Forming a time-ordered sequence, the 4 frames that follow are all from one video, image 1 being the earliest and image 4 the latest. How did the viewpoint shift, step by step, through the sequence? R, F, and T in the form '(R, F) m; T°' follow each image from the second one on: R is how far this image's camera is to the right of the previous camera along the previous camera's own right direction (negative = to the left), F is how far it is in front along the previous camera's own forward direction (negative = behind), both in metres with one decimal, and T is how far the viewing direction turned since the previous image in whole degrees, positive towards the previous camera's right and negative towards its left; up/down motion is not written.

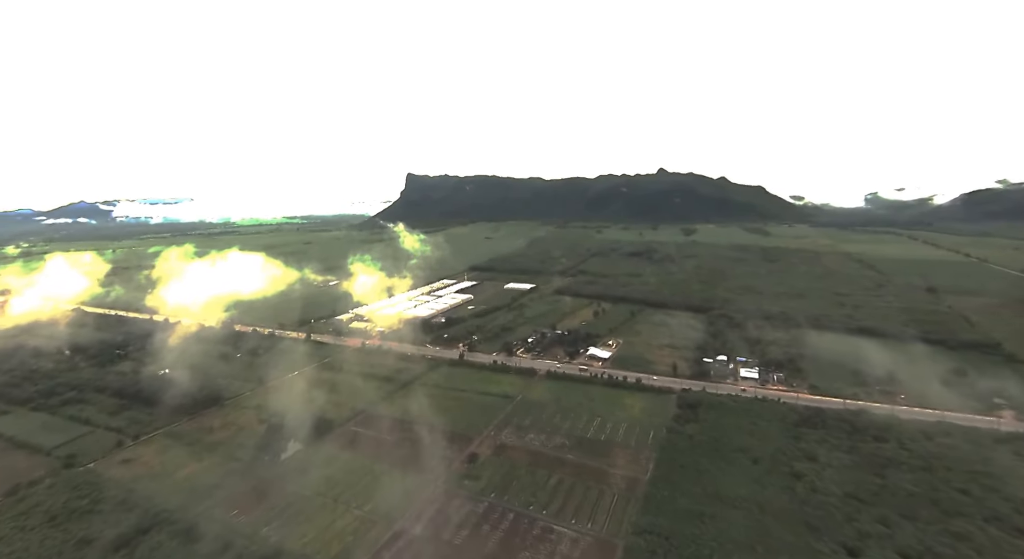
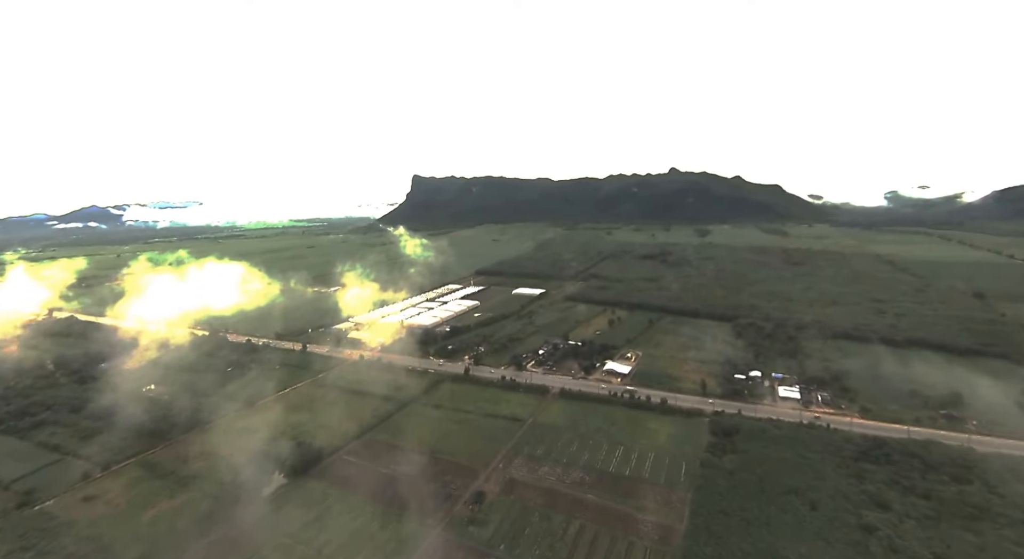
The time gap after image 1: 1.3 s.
(-0.1, +3.7) m; -1°
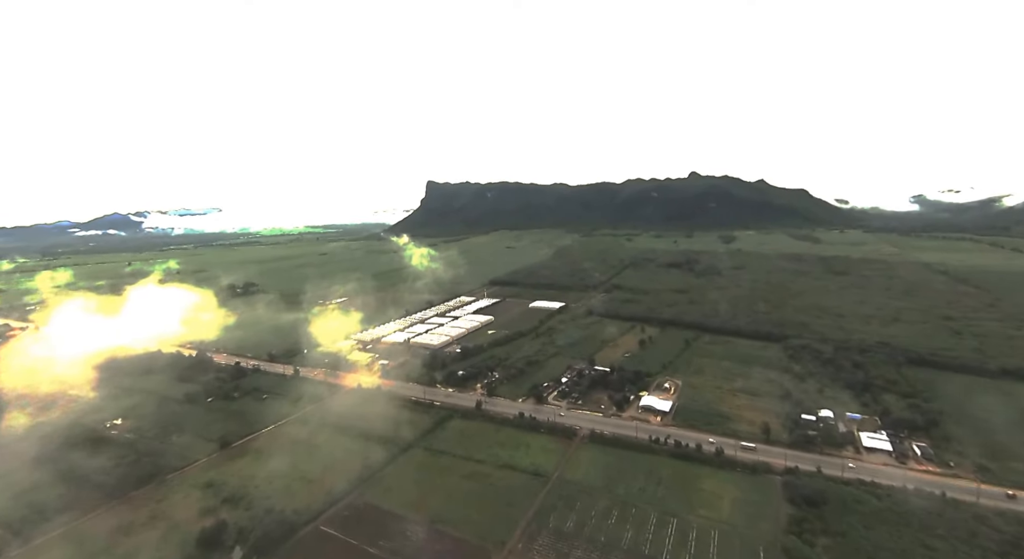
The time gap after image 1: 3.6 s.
(-0.4, +5.8) m; -2°
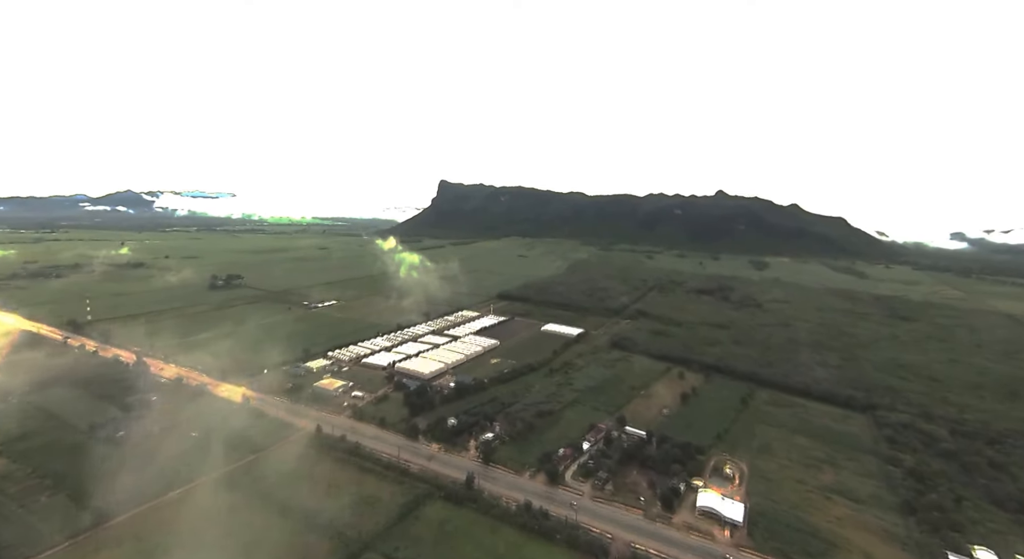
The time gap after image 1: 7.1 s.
(-0.5, +9.7) m; -1°
